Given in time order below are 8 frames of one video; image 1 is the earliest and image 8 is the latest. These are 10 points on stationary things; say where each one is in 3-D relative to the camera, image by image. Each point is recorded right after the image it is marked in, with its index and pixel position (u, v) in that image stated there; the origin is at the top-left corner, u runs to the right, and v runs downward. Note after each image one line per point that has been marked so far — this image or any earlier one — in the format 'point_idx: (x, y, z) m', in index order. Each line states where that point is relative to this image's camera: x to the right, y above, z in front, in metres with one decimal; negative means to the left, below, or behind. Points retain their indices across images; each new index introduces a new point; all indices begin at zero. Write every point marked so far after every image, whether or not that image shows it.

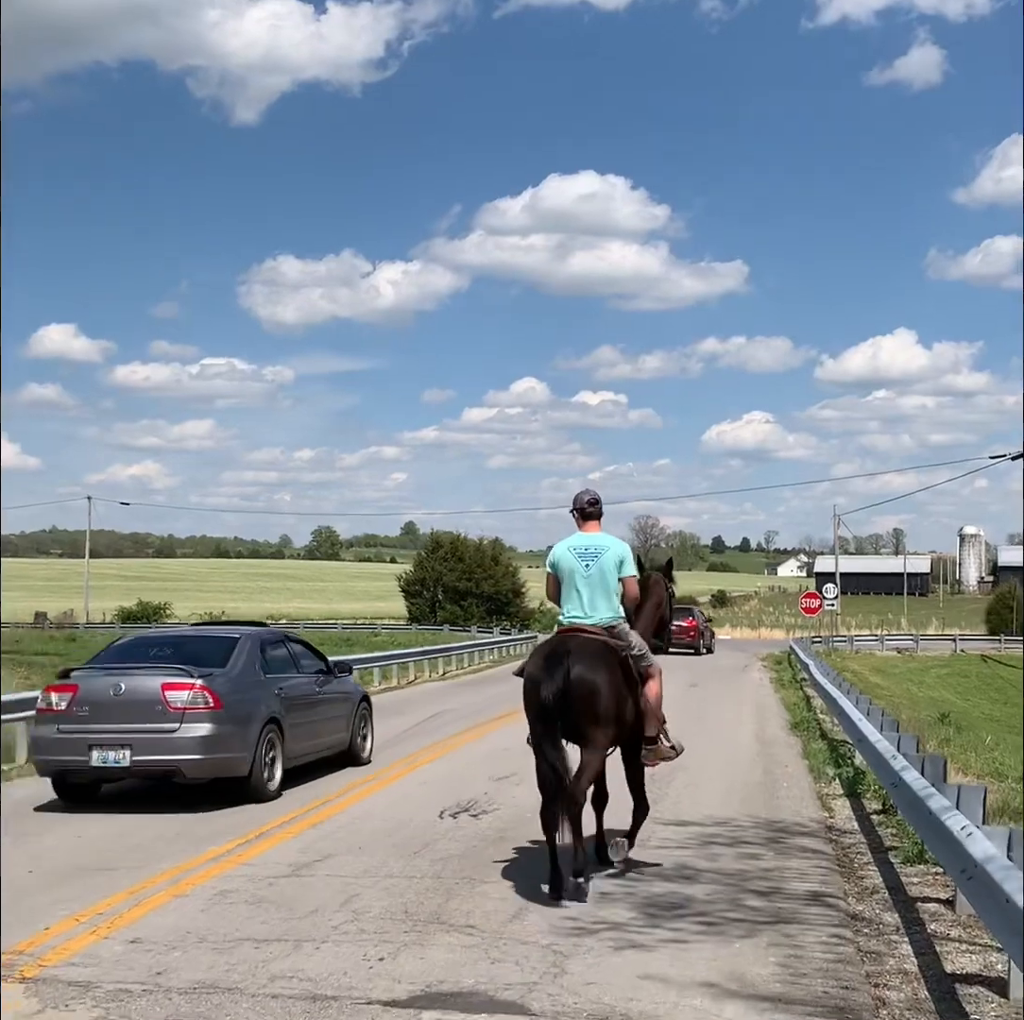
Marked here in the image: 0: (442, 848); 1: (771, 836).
0: (-0.5, -2.3, +8.1) m
1: (+2.0, -2.5, +8.9) m
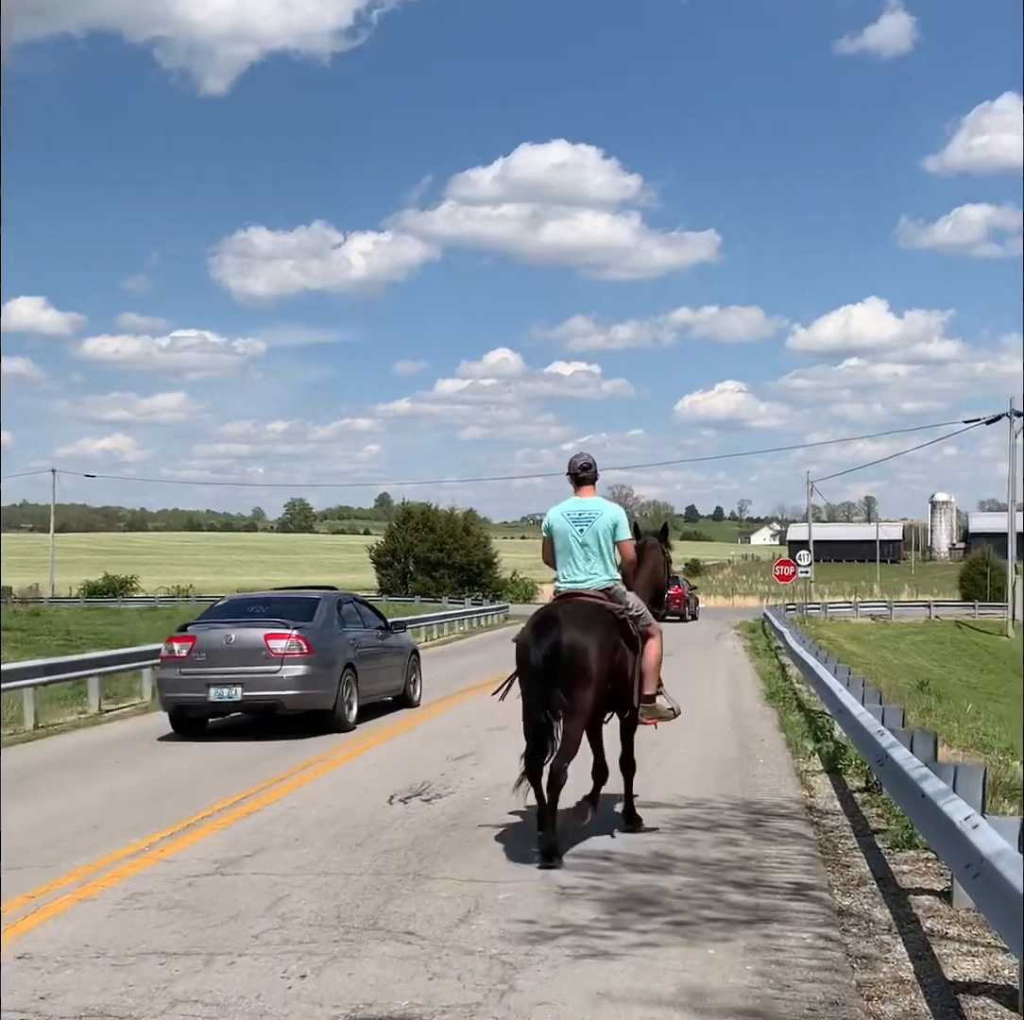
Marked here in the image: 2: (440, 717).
0: (-0.8, -2.0, +7.4) m
1: (+1.6, -2.1, +8.2) m
2: (-0.7, -2.2, +12.9) m
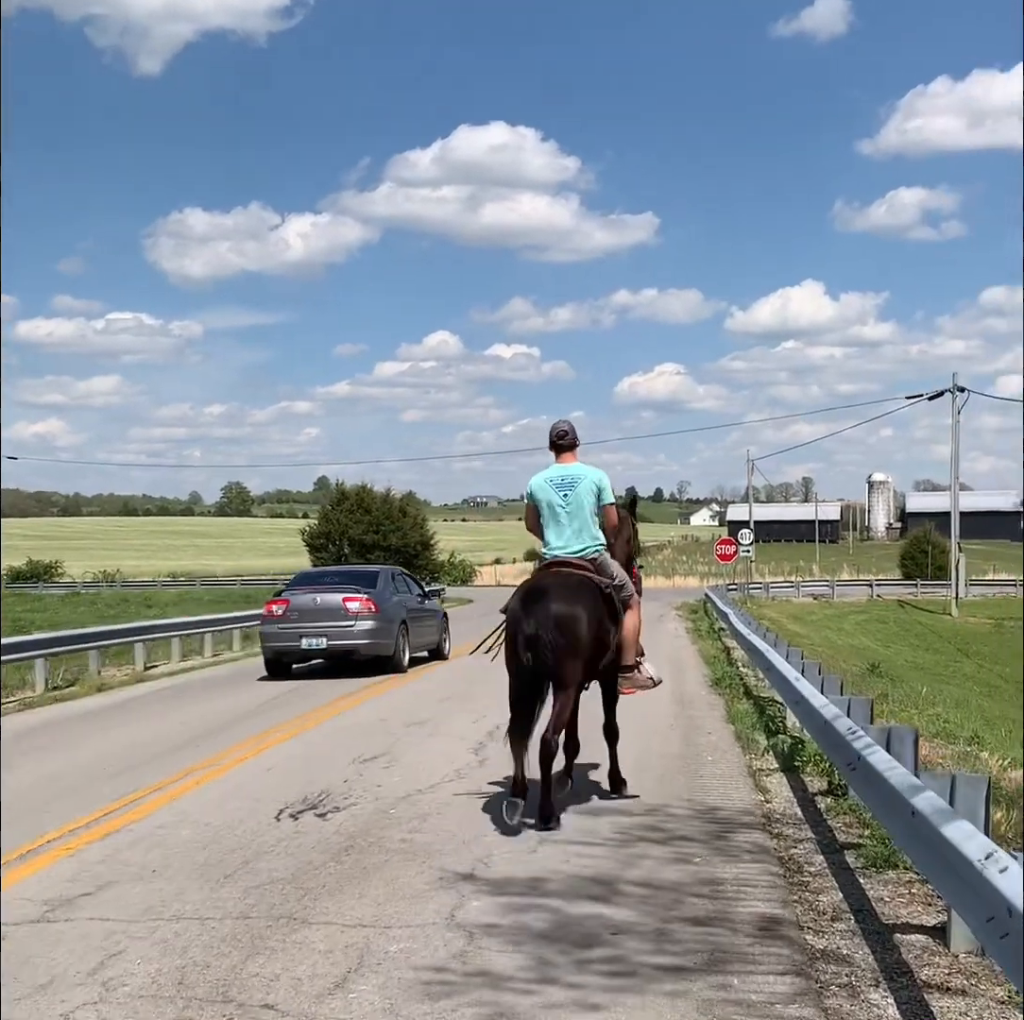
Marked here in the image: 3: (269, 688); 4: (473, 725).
0: (-1.3, -1.8, +6.1) m
1: (+1.1, -1.9, +7.0) m
2: (-1.5, -1.9, +11.6) m
3: (-3.0, -2.2, +14.5) m
4: (-0.3, -1.9, +10.6) m
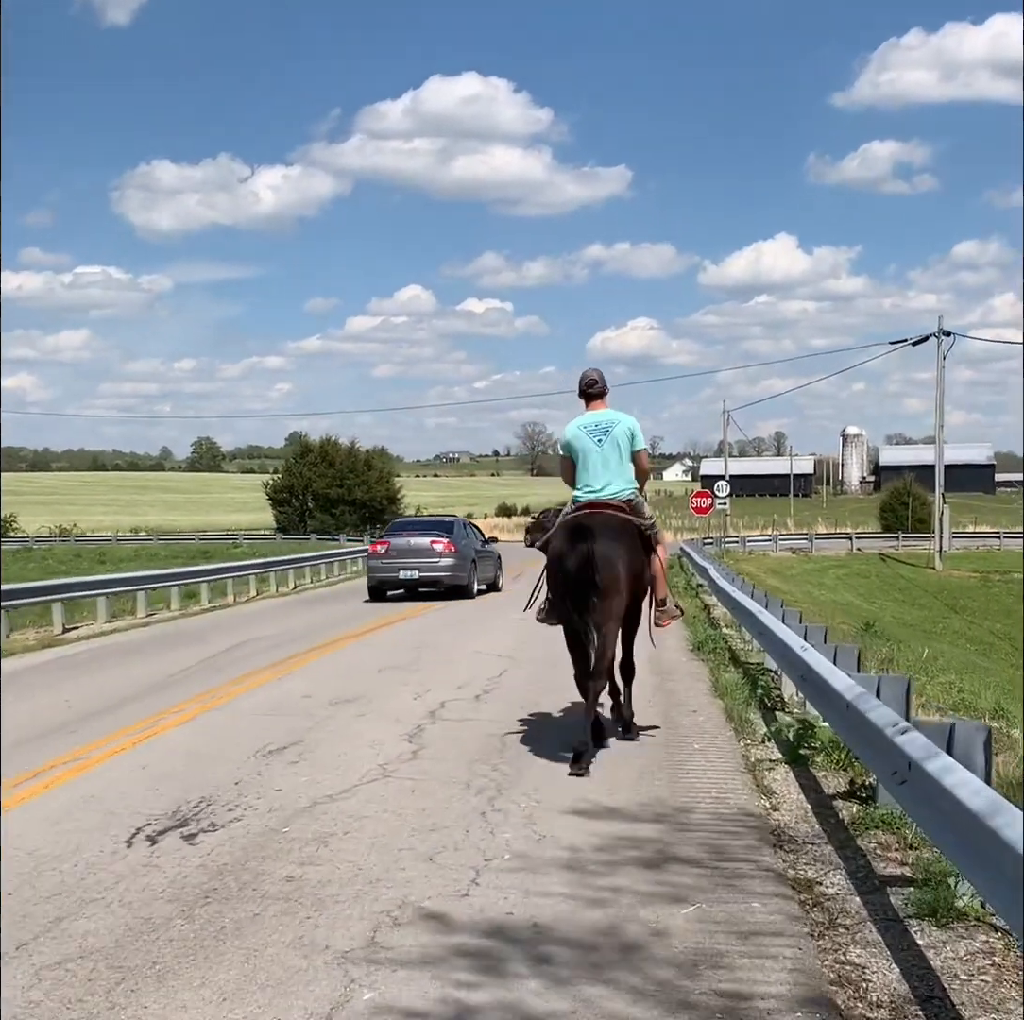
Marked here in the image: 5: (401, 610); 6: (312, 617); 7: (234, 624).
0: (-1.6, -1.5, +4.3) m
1: (+0.8, -1.6, +5.3) m
2: (-1.9, -1.4, +9.9) m
3: (-3.5, -1.6, +12.7) m
4: (-0.7, -1.4, +8.8) m
5: (-1.7, -1.6, +18.7) m
6: (-3.1, -1.6, +18.0) m
7: (-4.1, -1.7, +17.2) m
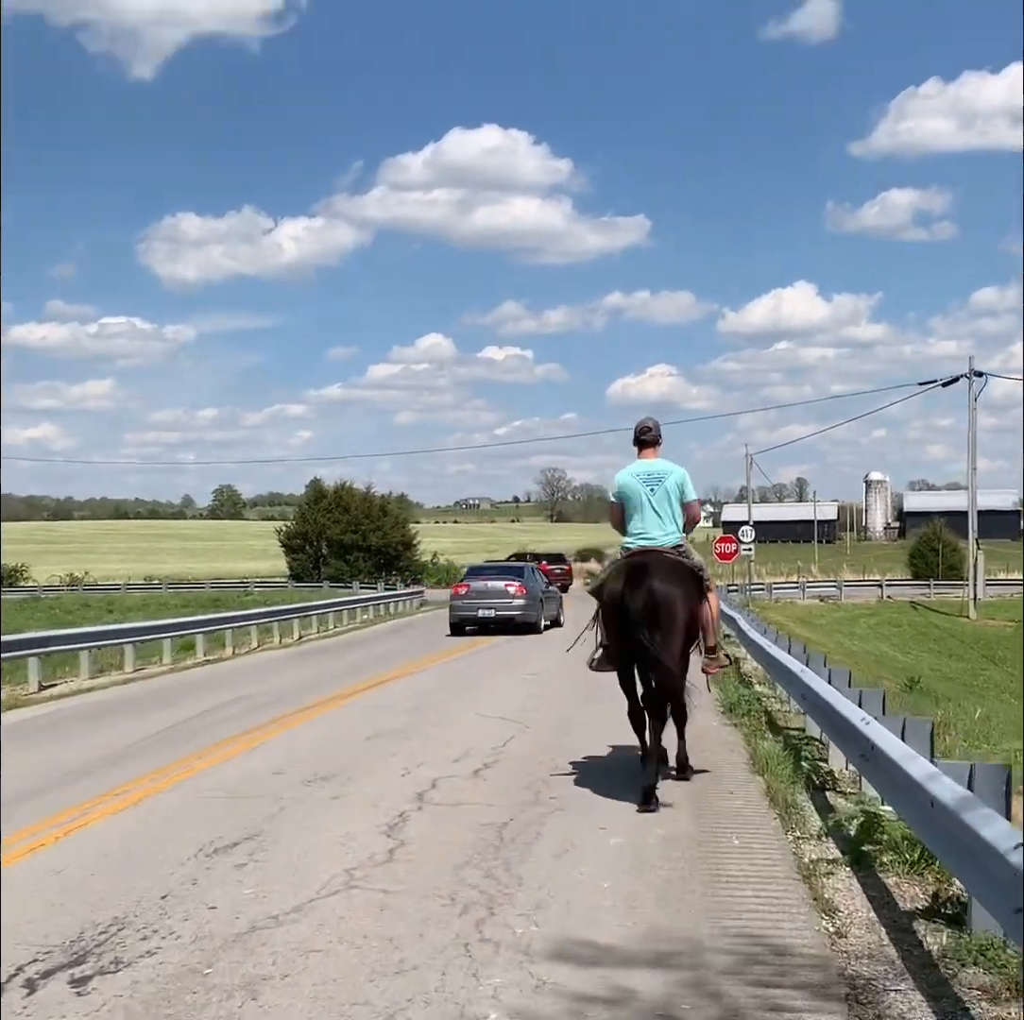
0: (-1.6, -1.6, +3.1) m
1: (+0.7, -1.7, +4.0) m
2: (-1.9, -1.8, +8.6) m
3: (-3.4, -2.0, +11.4) m
4: (-0.7, -1.7, +7.6) m
5: (-1.5, -2.3, +17.5) m
6: (-2.9, -2.3, +16.8) m
7: (-3.9, -2.3, +16.0) m
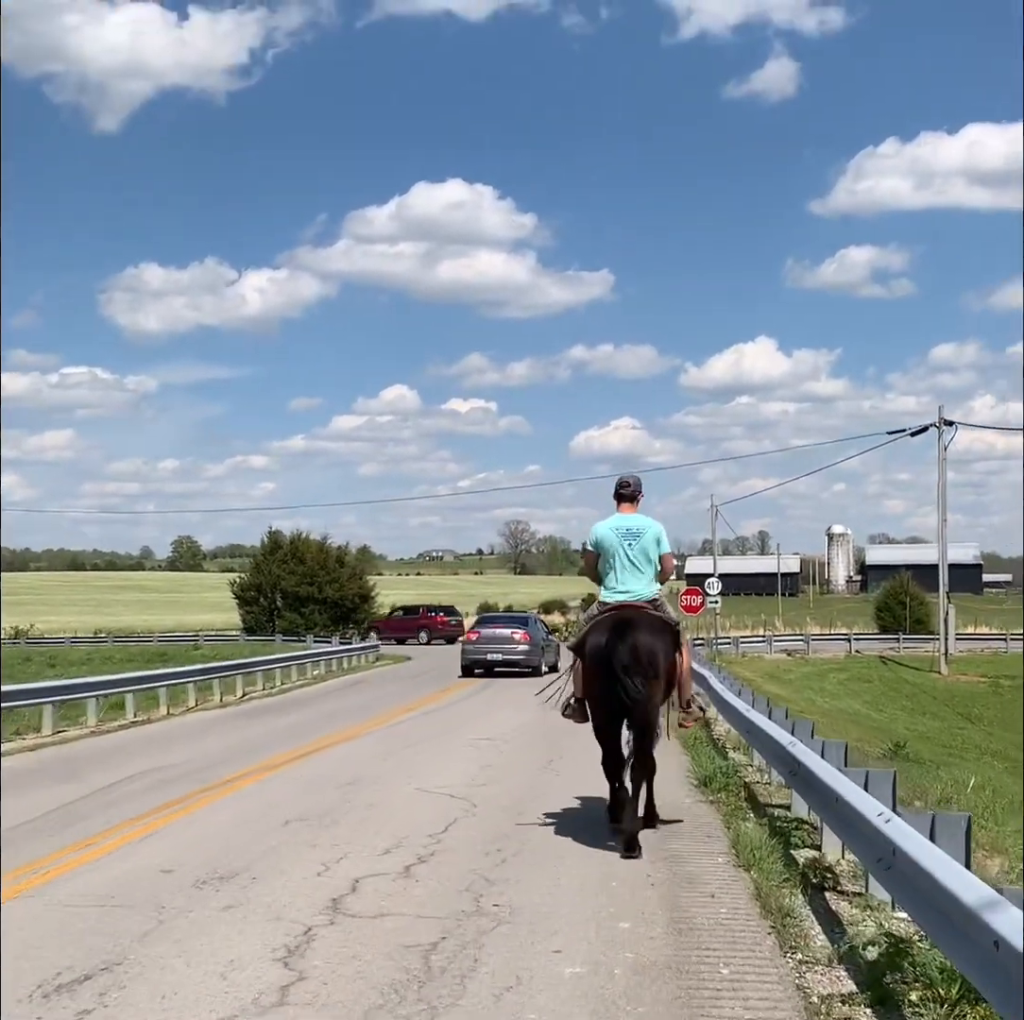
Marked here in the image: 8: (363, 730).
0: (-1.8, -1.7, +1.8) m
1: (+0.5, -1.8, +2.8) m
2: (-2.3, -2.0, +7.3) m
3: (-3.8, -2.4, +10.0) m
4: (-1.0, -2.0, +6.3) m
5: (-2.2, -2.9, +16.1) m
6: (-3.5, -2.9, +15.3) m
7: (-4.5, -2.9, +14.6) m
8: (-1.9, -2.7, +14.6) m
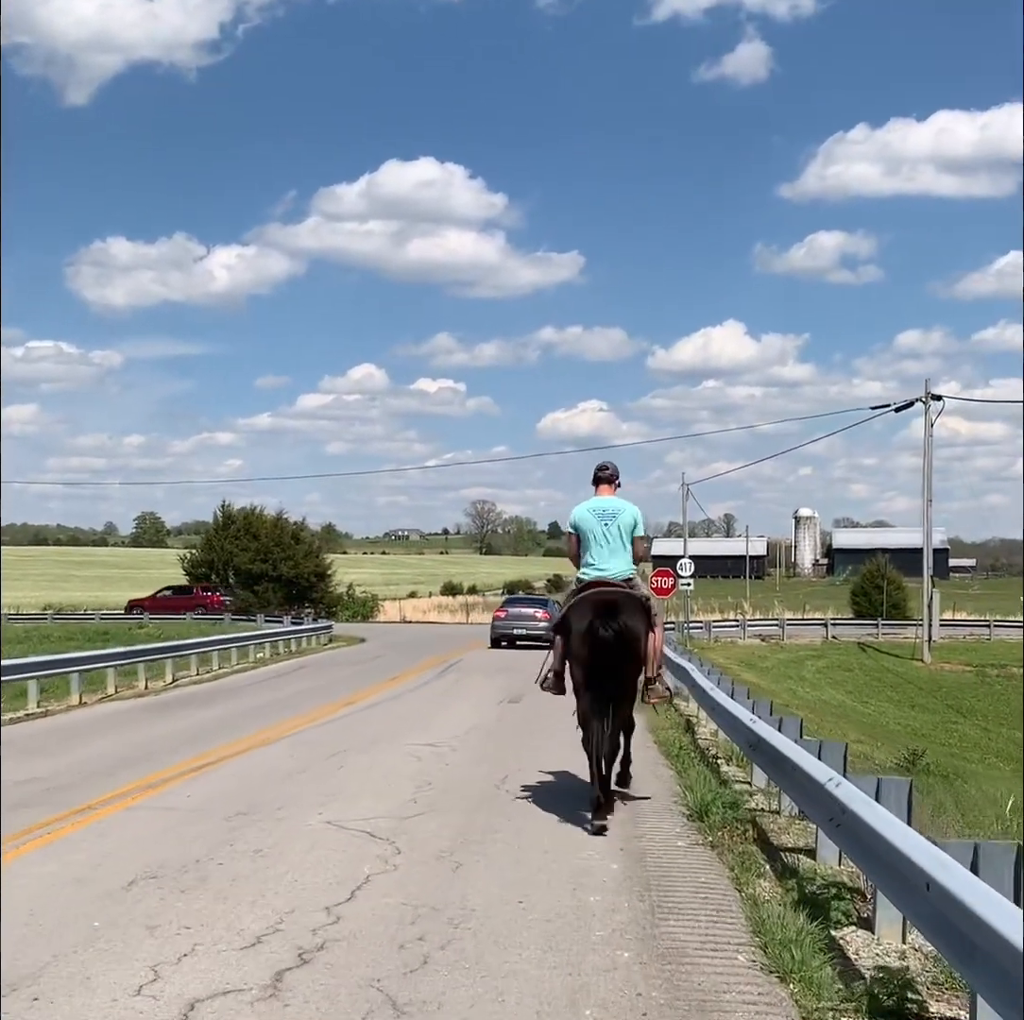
0: (-2.0, -1.5, -0.4) m
1: (+0.3, -1.6, +0.6) m
2: (-2.6, -1.7, +5.0) m
3: (-4.2, -2.0, +7.8) m
4: (-1.3, -1.7, +4.1) m
5: (-2.8, -2.5, +13.9) m
6: (-4.1, -2.5, +13.1) m
7: (-5.0, -2.5, +12.3) m
8: (-2.4, -2.3, +12.4) m
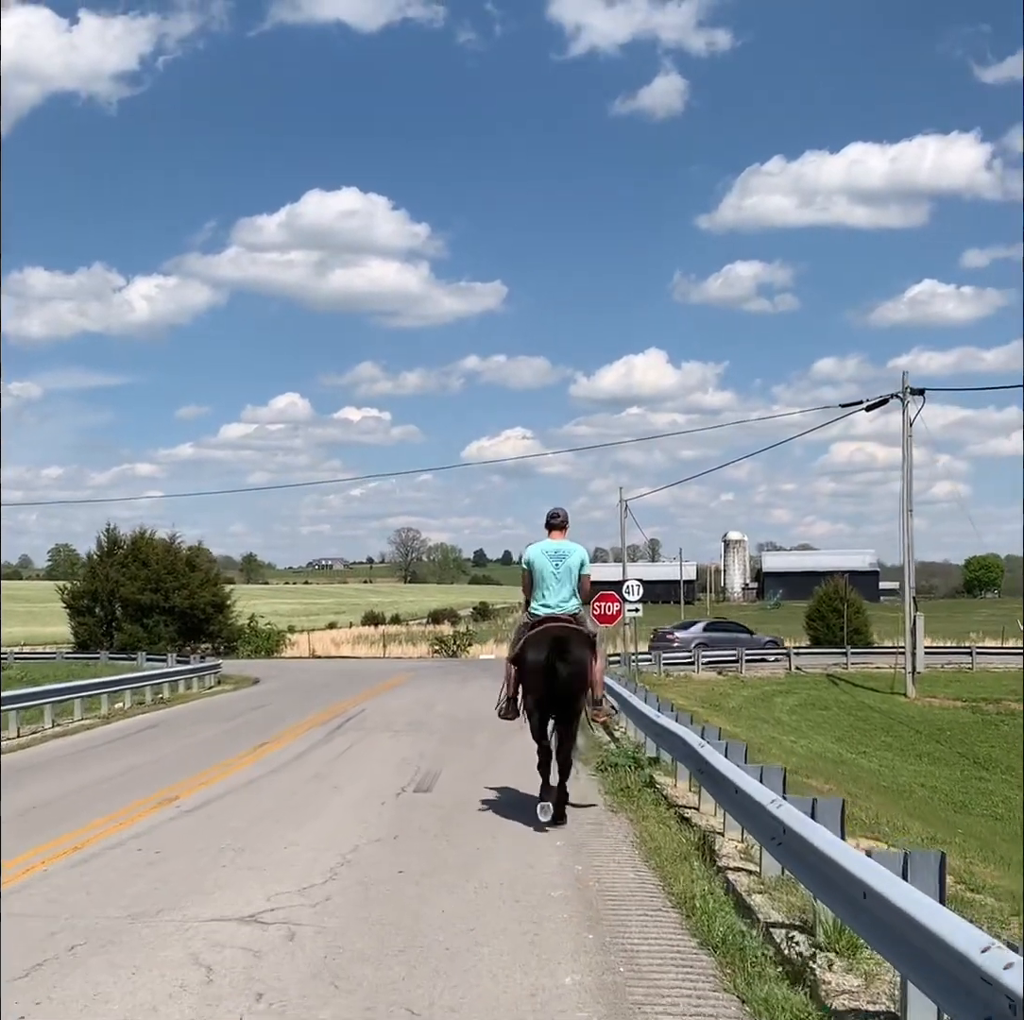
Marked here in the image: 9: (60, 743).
0: (-1.8, -1.0, -5.6) m
1: (+0.5, -1.2, -4.3) m
2: (-2.7, -1.5, -0.2) m
3: (-4.5, -1.8, +2.5) m
4: (-1.4, -1.4, -1.0) m
5: (-3.5, -2.4, +8.7) m
6: (-4.7, -2.4, +7.8) m
7: (-5.6, -2.4, +6.9) m
8: (-3.0, -2.2, +7.2) m
9: (-6.6, -3.4, +16.9) m
